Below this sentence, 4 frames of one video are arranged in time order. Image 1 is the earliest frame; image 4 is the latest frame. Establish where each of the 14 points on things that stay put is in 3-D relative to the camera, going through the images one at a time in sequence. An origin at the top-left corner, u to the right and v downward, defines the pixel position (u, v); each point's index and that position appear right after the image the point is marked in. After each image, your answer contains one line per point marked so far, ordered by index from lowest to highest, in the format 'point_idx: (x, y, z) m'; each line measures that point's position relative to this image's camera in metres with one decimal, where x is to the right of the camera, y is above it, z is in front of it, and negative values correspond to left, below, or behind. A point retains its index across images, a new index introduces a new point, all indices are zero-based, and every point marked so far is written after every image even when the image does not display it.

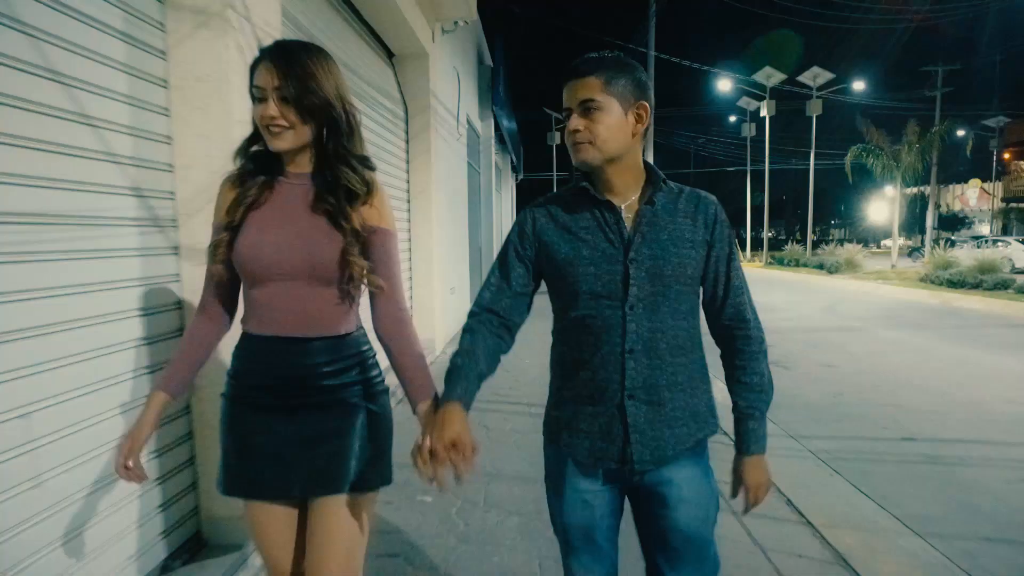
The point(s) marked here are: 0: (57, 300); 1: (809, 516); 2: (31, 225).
0: (-1.5, 0.0, +2.0) m
1: (+1.8, -1.4, +3.7) m
2: (-1.5, +0.2, +1.9) m
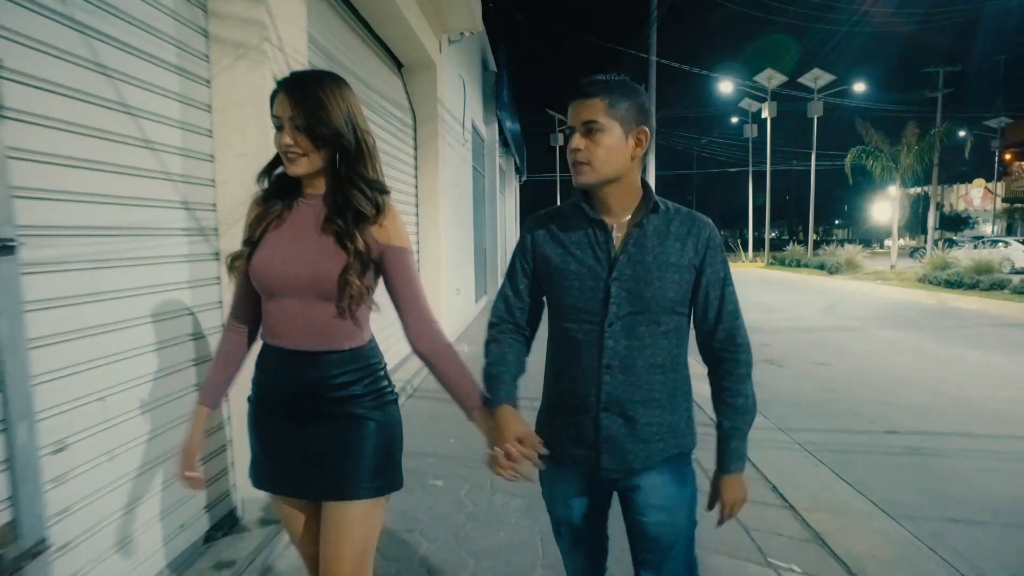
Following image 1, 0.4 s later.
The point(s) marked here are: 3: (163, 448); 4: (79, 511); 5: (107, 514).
0: (-1.4, 0.0, +2.3) m
1: (+1.8, -1.4, +4.0) m
2: (-1.4, +0.2, +2.2) m
3: (-1.4, -0.6, +2.5) m
4: (-1.4, -0.7, +2.0) m
5: (-1.4, -0.8, +2.2) m
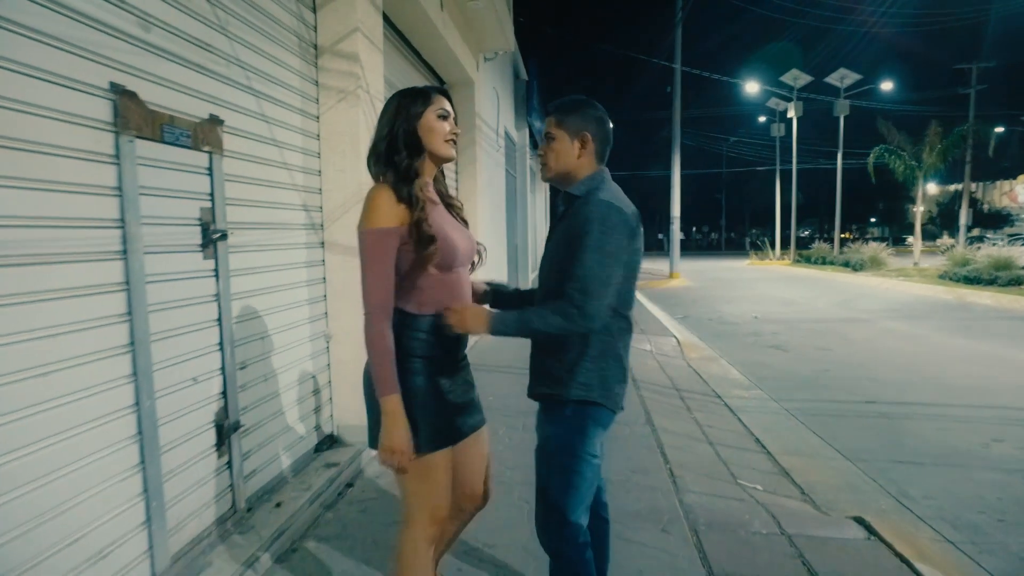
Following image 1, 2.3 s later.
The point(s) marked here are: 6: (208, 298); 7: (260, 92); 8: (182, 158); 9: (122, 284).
0: (-1.3, +0.1, +3.4) m
1: (+2.0, -1.3, +4.9) m
2: (-1.3, +0.3, +3.3) m
3: (-1.3, -0.5, +3.5) m
4: (-1.3, -0.6, +3.1) m
5: (-1.3, -0.7, +3.2) m
6: (-1.3, 0.0, +2.7) m
7: (-1.3, +1.0, +3.2) m
8: (-1.4, +0.5, +2.6) m
9: (-1.4, 0.0, +2.2) m
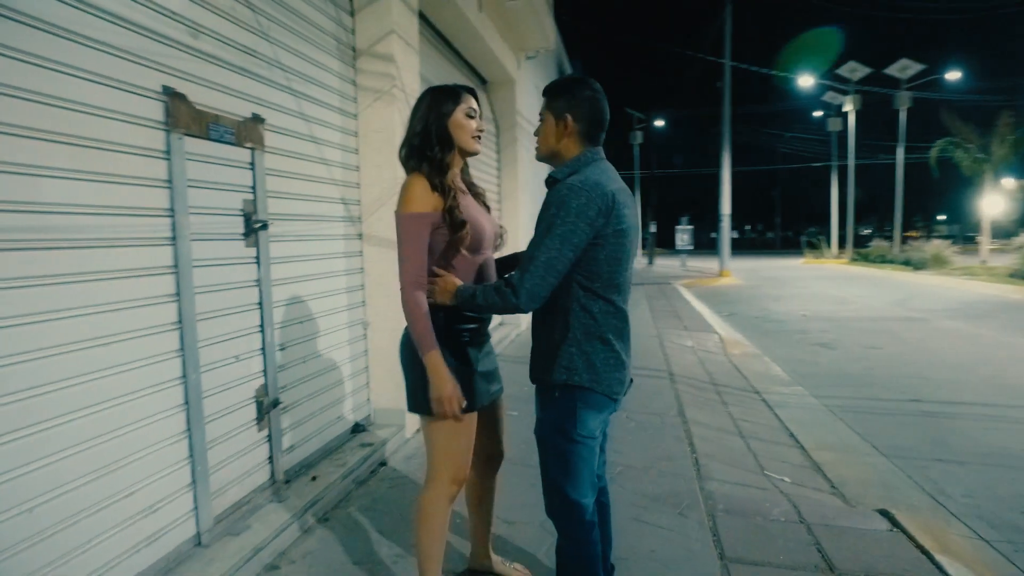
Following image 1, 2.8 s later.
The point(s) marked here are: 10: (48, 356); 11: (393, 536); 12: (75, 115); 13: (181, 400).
0: (-1.2, +0.1, +3.6) m
1: (+2.3, -1.2, +4.8) m
2: (-1.2, +0.4, +3.5) m
3: (-1.1, -0.4, +3.8) m
4: (-1.2, -0.5, +3.3) m
5: (-1.2, -0.6, +3.4) m
6: (-1.3, 0.0, +3.0) m
7: (-1.2, +1.1, +3.5) m
8: (-1.3, +0.6, +2.8) m
9: (-1.4, +0.1, +2.5) m
10: (-1.5, -0.2, +2.0) m
11: (-0.6, -1.2, +2.9) m
12: (-1.5, +0.6, +2.1) m
13: (-1.3, -0.5, +2.5) m
